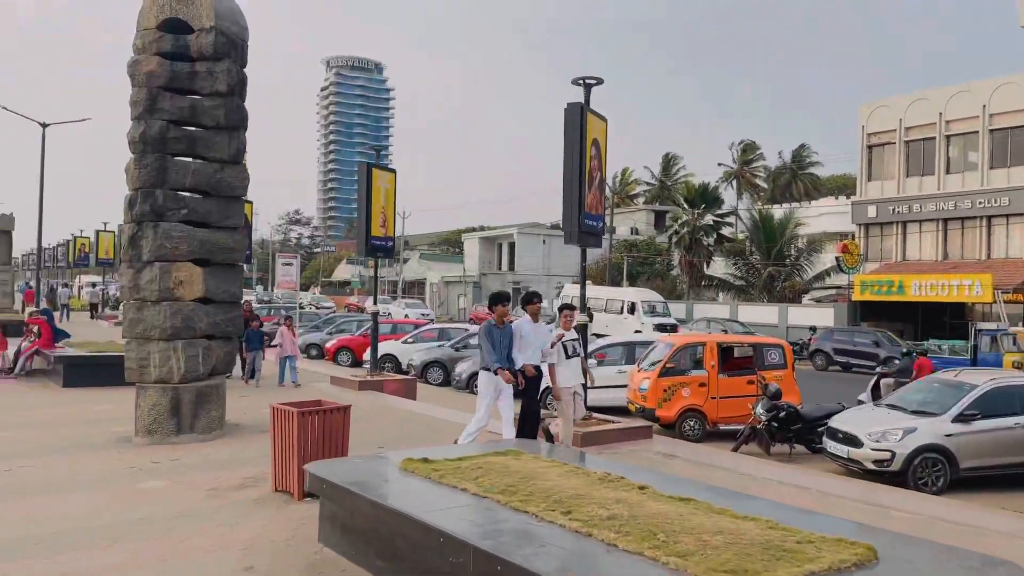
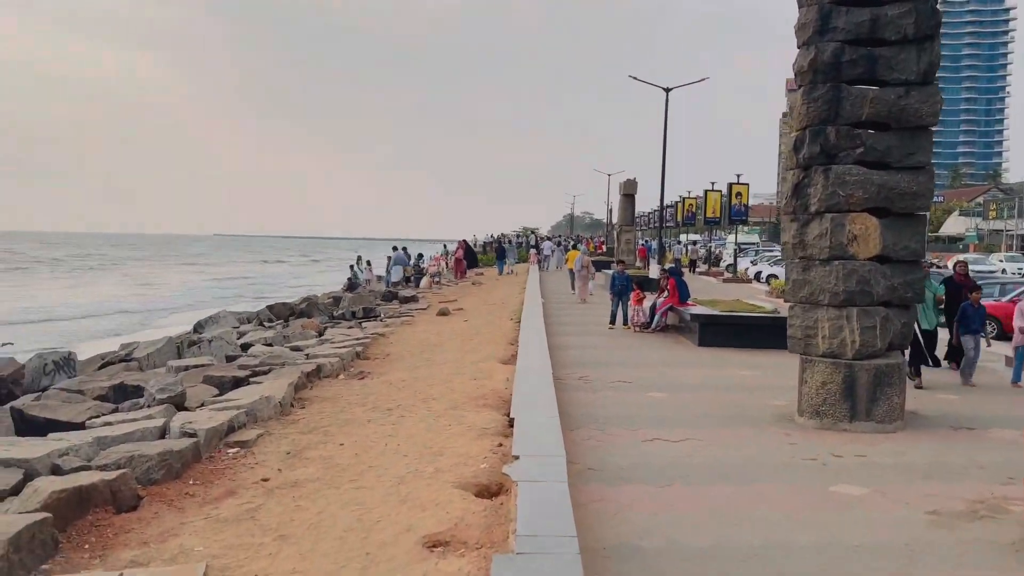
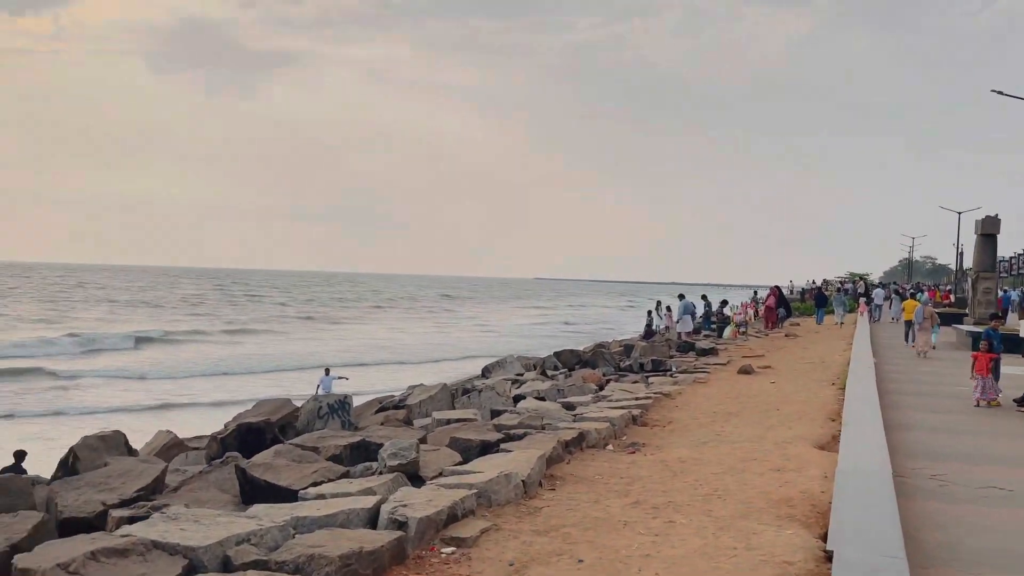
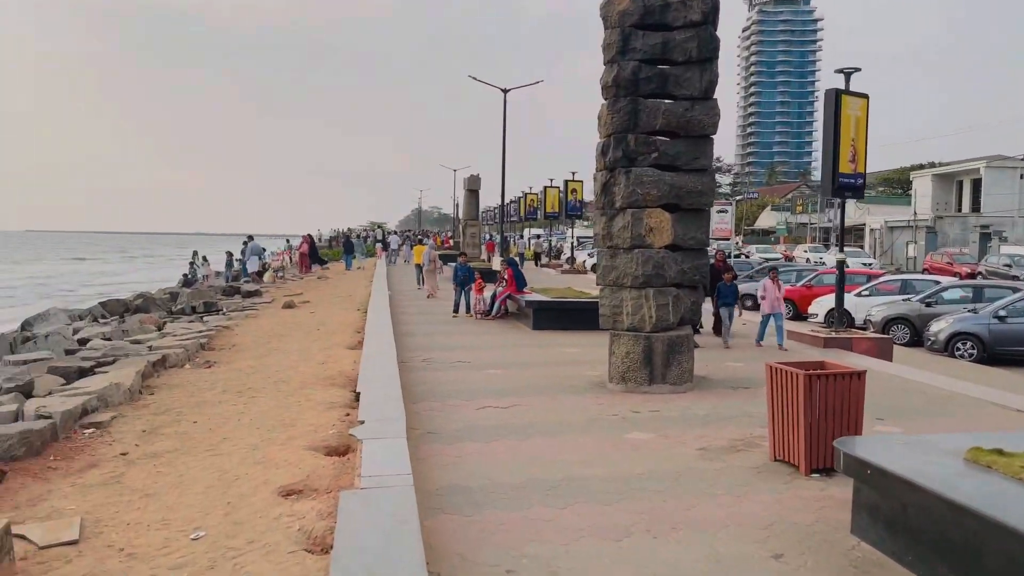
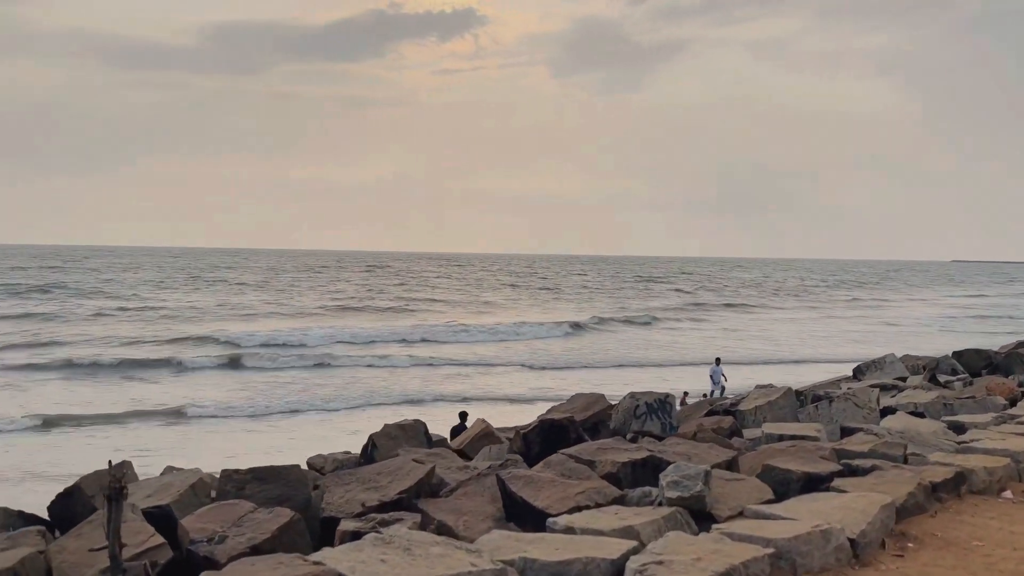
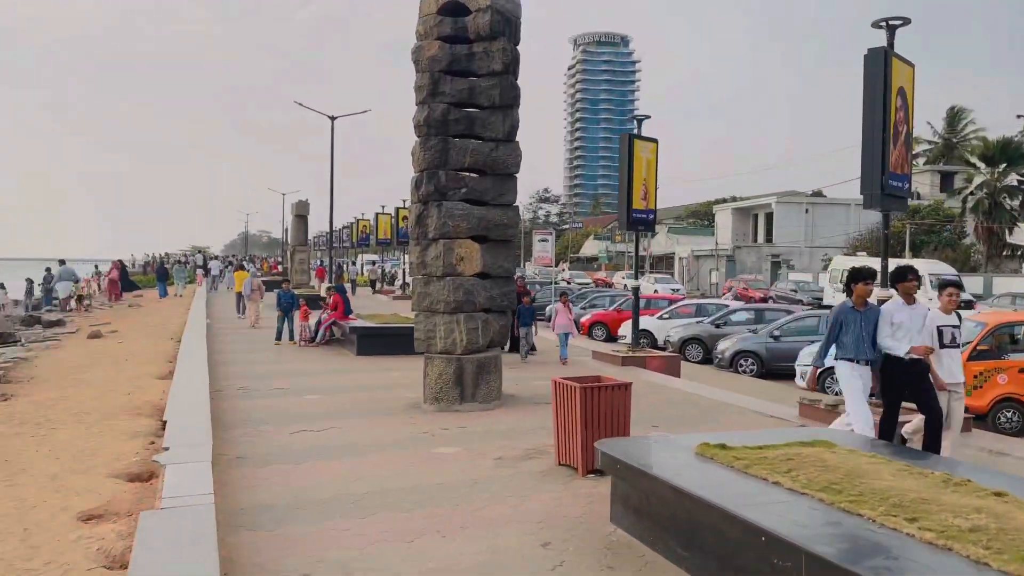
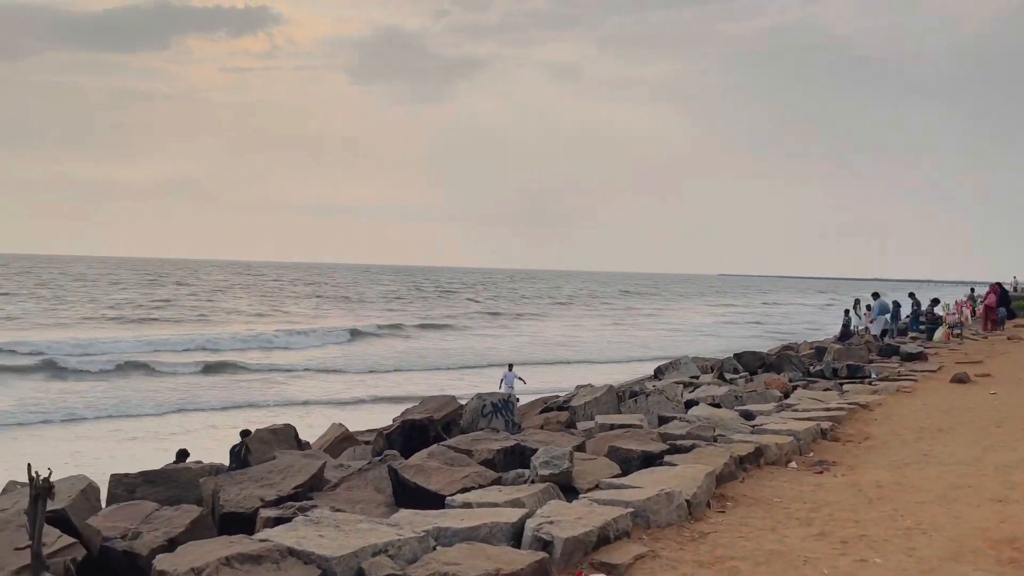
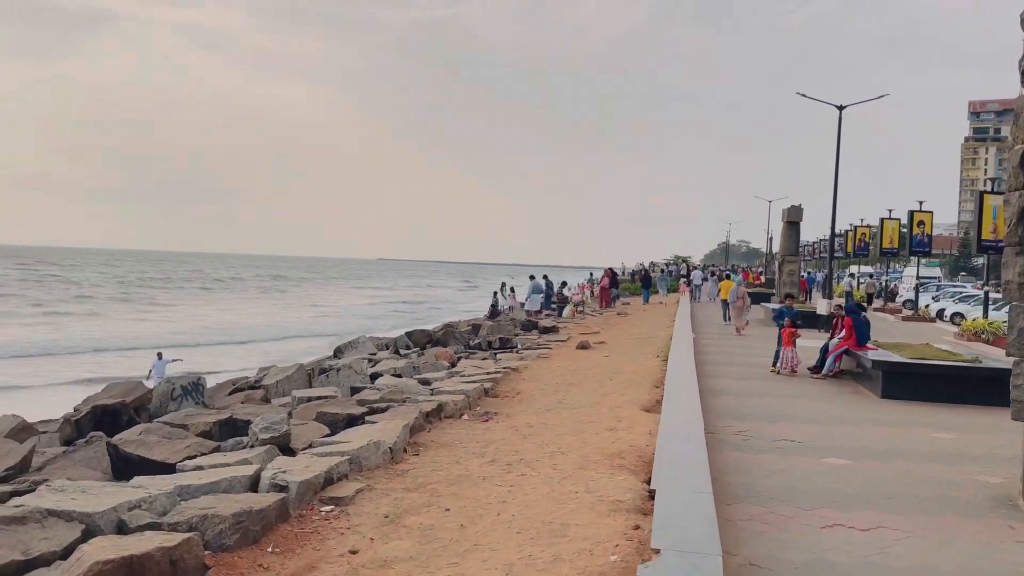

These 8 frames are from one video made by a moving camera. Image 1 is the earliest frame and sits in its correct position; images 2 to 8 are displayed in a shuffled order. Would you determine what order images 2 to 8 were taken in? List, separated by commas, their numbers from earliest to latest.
6, 4, 2, 8, 3, 7, 5
